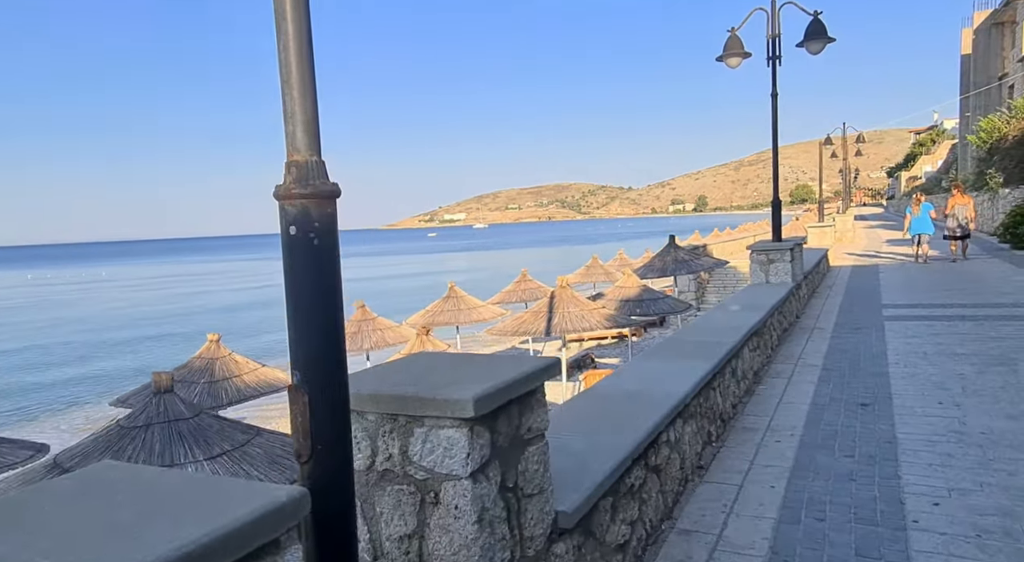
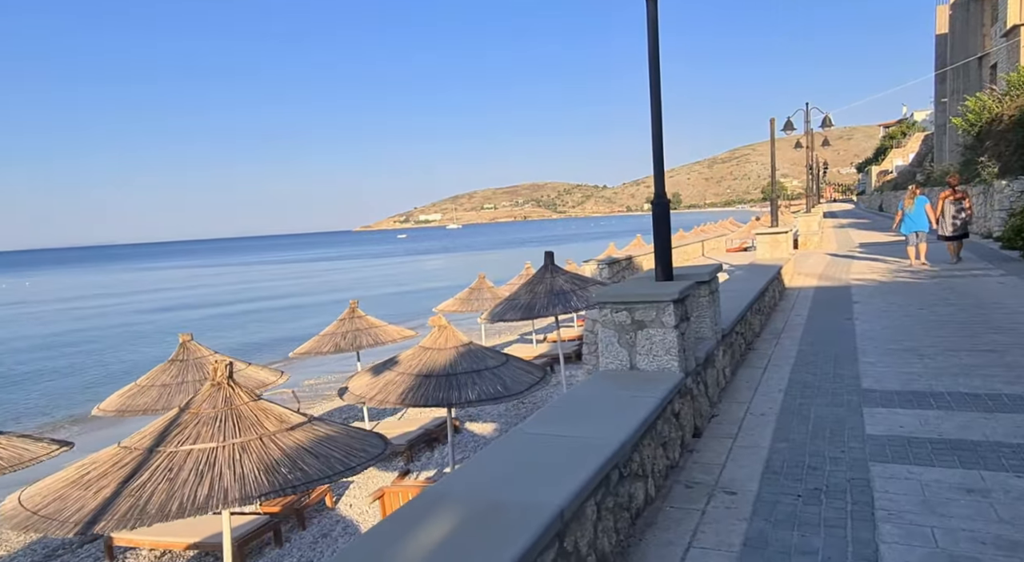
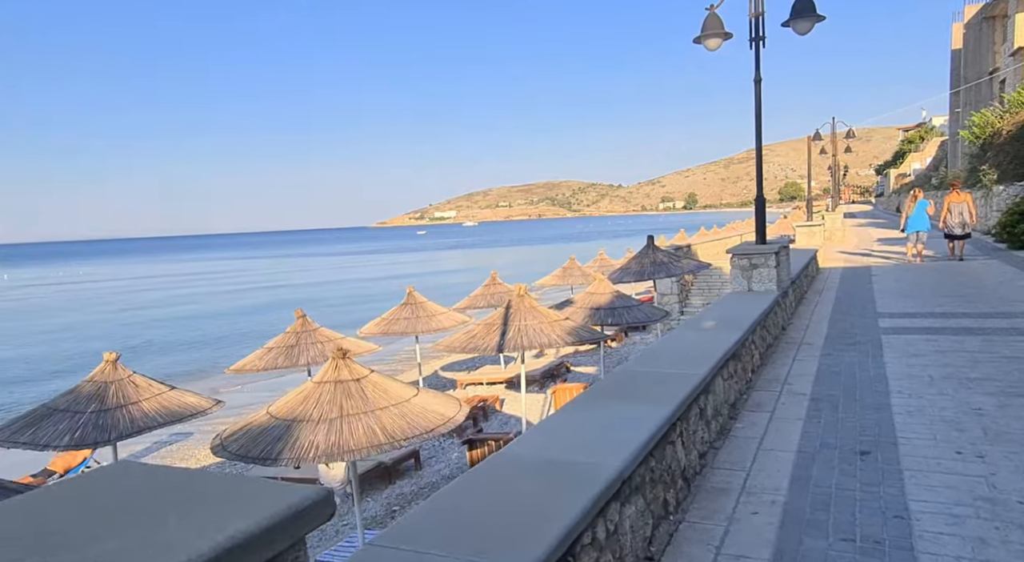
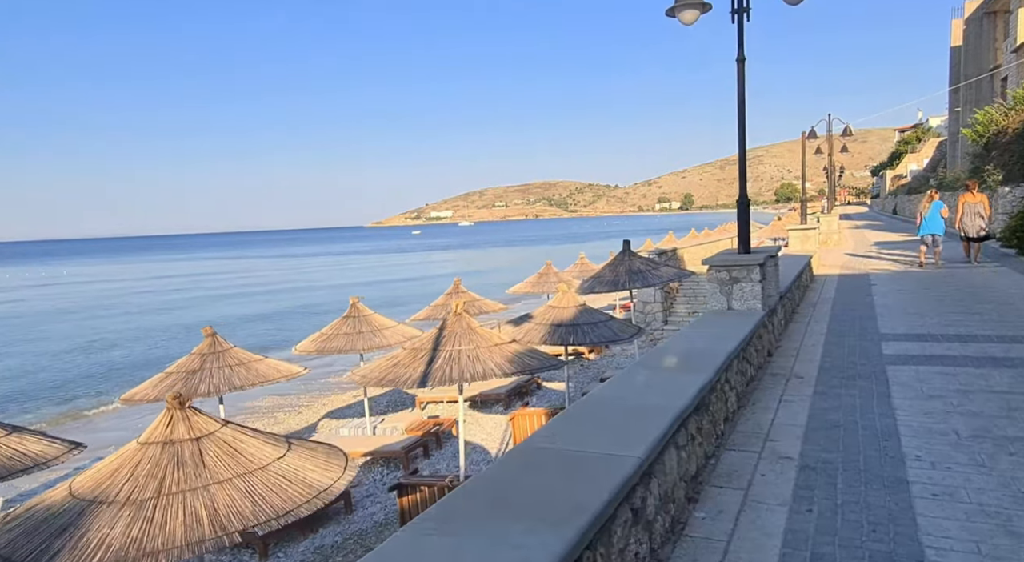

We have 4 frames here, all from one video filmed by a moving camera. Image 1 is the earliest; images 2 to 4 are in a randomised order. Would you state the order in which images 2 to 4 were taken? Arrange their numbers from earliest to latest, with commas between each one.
3, 4, 2
